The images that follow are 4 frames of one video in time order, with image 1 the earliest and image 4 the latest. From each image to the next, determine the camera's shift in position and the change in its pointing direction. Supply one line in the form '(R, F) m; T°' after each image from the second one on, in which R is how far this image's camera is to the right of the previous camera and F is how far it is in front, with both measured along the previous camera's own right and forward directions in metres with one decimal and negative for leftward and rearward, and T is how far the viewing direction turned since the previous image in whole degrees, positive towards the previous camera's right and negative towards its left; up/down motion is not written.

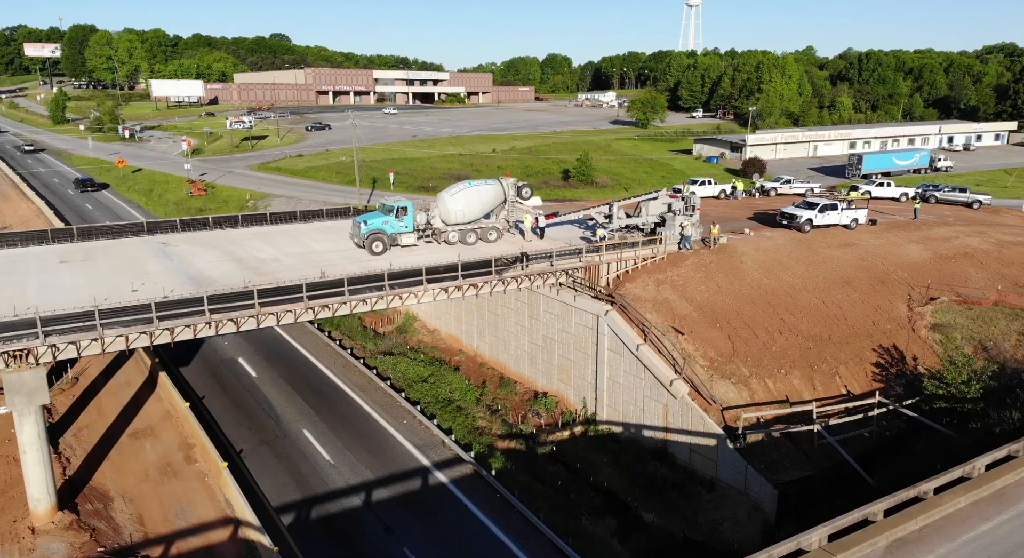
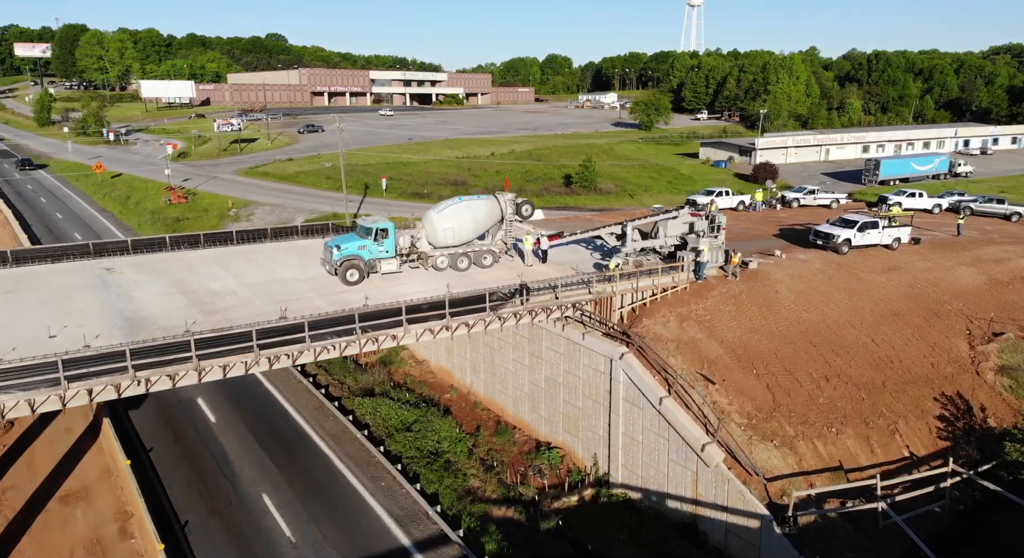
(+0.1, +3.9) m; 0°
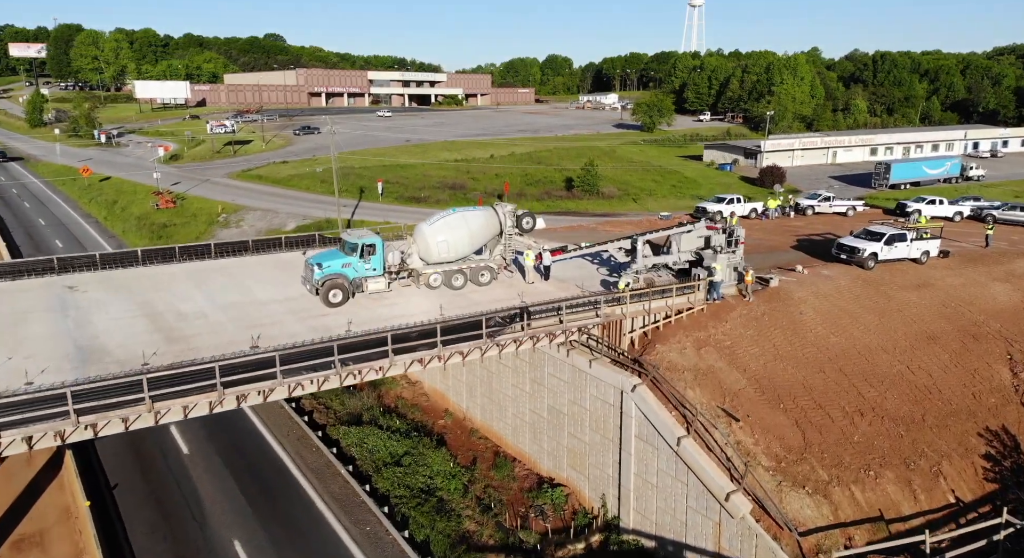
(0.0, +2.1) m; 0°
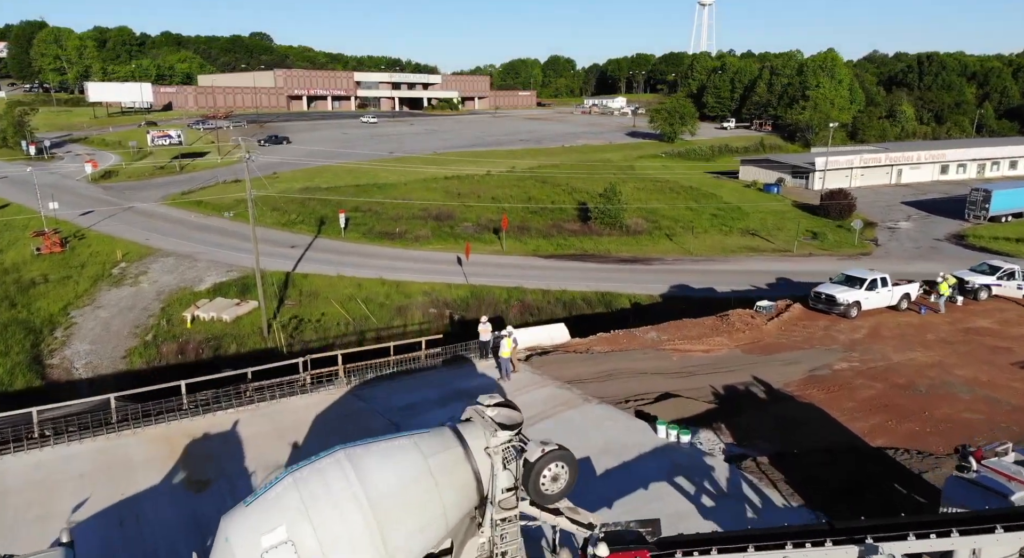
(0.0, +15.2) m; 0°
